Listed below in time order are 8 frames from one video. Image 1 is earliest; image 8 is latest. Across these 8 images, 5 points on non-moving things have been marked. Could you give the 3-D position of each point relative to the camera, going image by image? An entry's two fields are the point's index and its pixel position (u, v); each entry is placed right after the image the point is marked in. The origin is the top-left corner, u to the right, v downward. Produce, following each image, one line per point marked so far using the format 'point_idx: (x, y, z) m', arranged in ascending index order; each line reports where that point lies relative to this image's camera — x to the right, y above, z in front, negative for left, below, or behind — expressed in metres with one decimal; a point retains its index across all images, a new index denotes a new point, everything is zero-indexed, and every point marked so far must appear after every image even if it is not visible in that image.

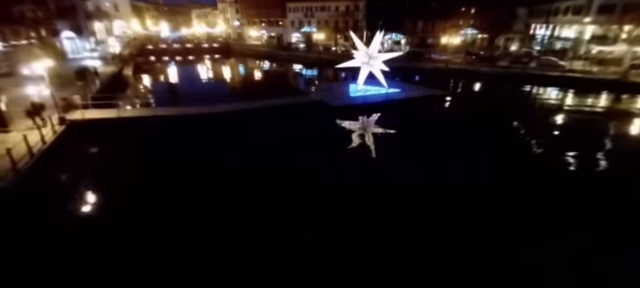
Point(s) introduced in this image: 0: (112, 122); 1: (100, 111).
0: (-12.2, +1.2, +16.2) m
1: (-13.3, +1.9, +16.7) m
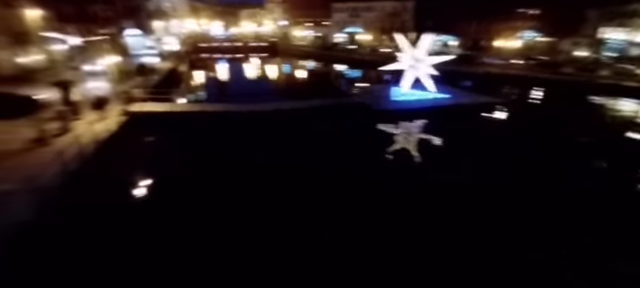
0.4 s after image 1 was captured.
0: (-9.6, +1.7, +17.2) m
1: (-10.6, +2.5, +17.8) m
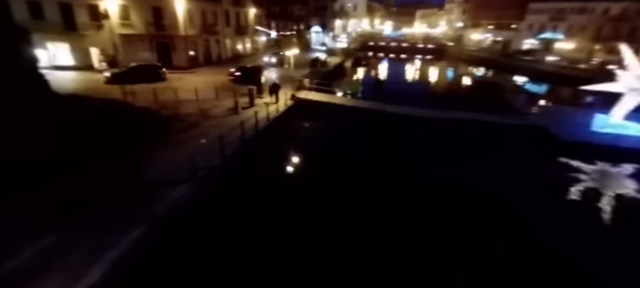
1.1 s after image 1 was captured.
0: (+0.3, +2.5, +18.6) m
1: (0.0, +3.5, +19.6) m
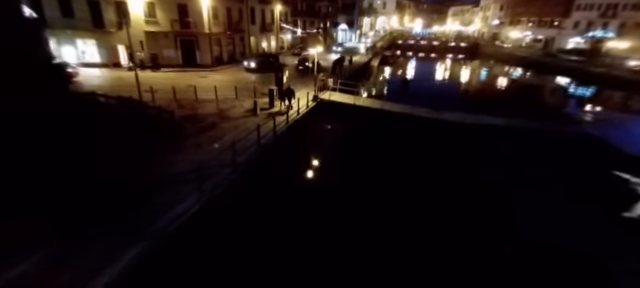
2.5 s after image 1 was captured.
0: (+1.9, +2.2, +17.6) m
1: (+1.7, +3.2, +18.6) m
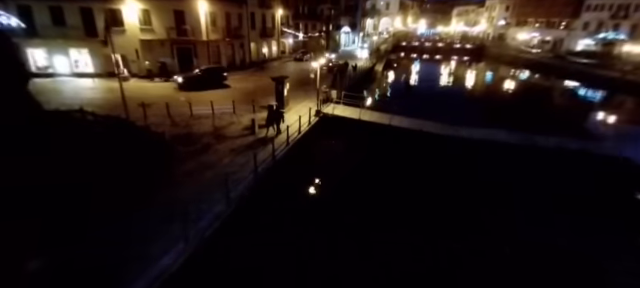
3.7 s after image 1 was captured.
0: (+2.0, +1.5, +16.7) m
1: (+1.8, +2.4, +17.8) m
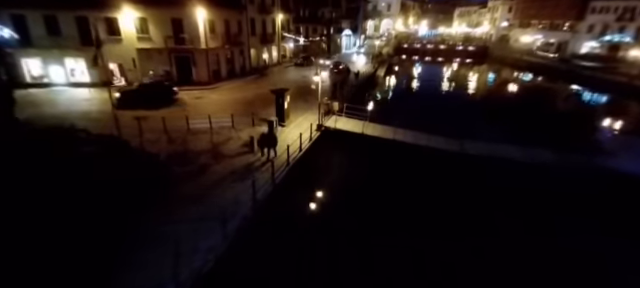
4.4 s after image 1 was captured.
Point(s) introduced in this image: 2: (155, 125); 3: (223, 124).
0: (+2.1, +0.8, +16.3) m
1: (+1.9, +1.8, +17.4) m
2: (-8.6, +1.1, +14.0) m
3: (-5.2, +1.1, +14.3) m
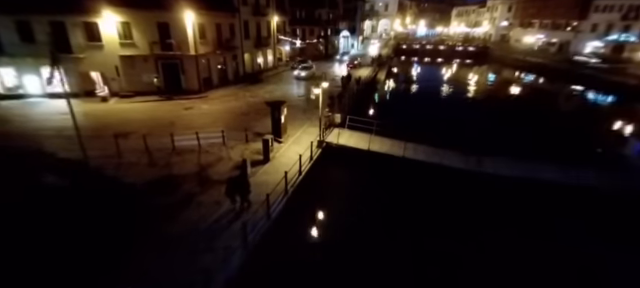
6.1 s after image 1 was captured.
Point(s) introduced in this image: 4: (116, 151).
0: (+2.1, +0.1, +15.1) m
1: (+1.9, +1.1, +16.2) m
2: (-8.6, +0.2, +12.7) m
3: (-5.2, +0.3, +13.0) m
4: (-9.0, -0.1, +12.0) m
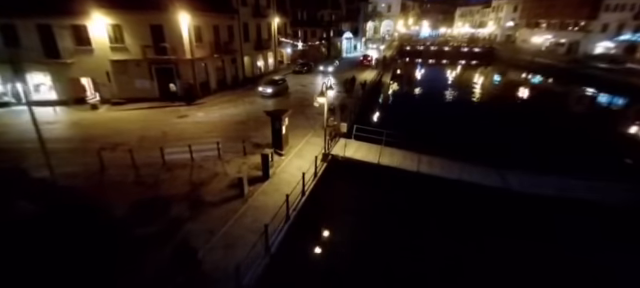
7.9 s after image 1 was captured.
0: (+2.3, -0.4, +14.1) m
1: (+2.1, +0.6, +15.2) m
2: (-8.4, -0.3, +11.8) m
3: (-5.0, -0.2, +12.1) m
4: (-8.8, -0.6, +11.0) m
